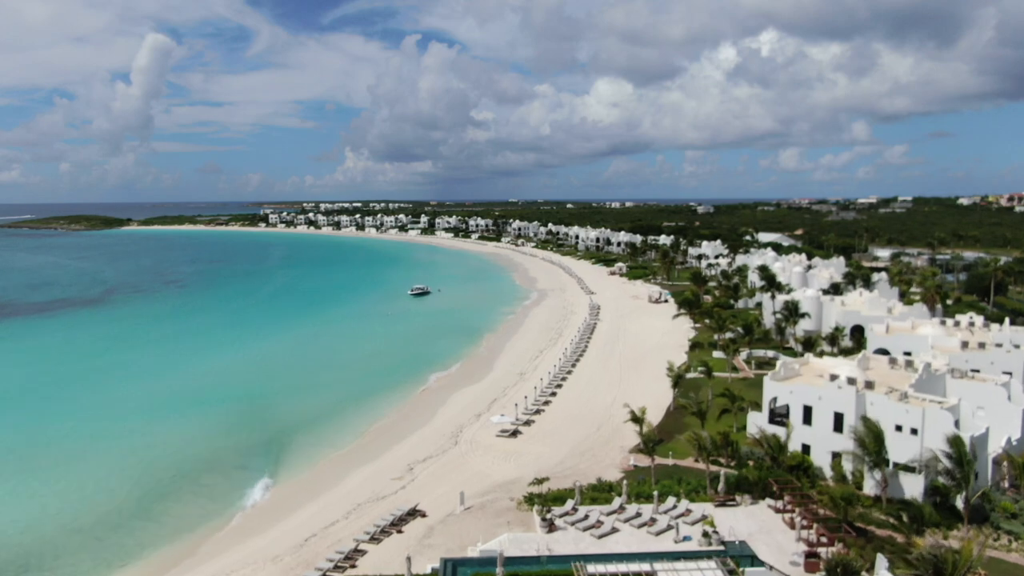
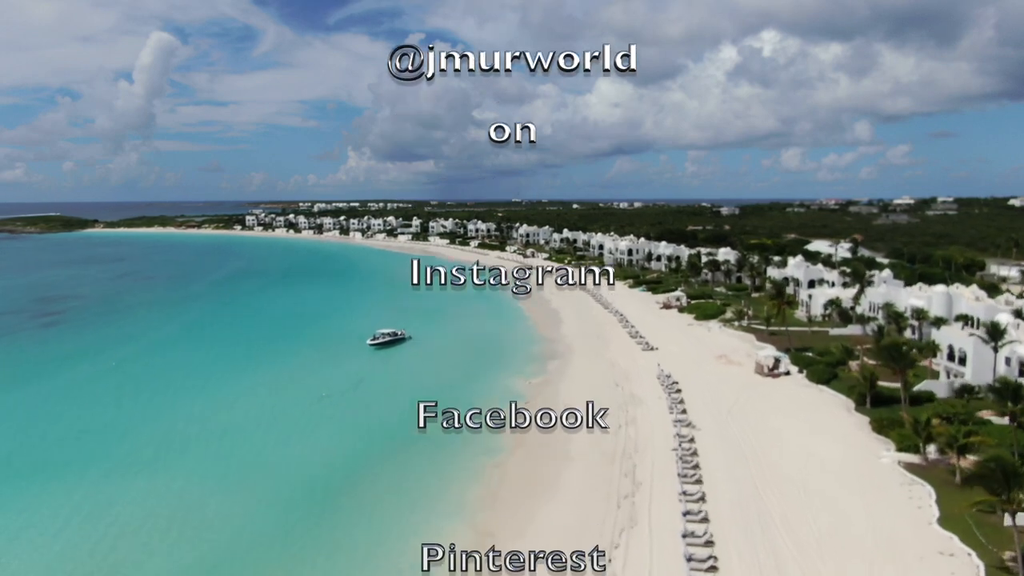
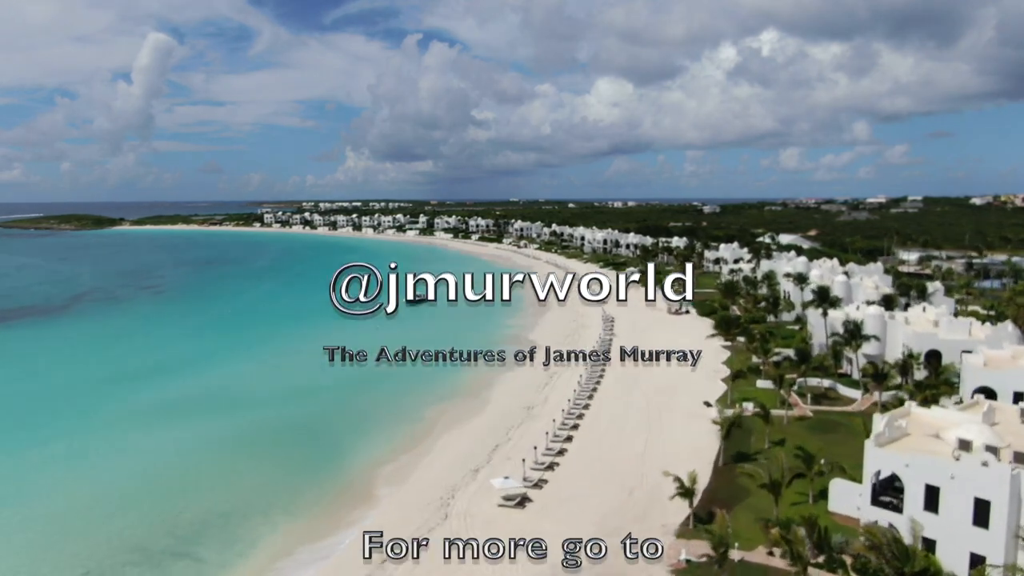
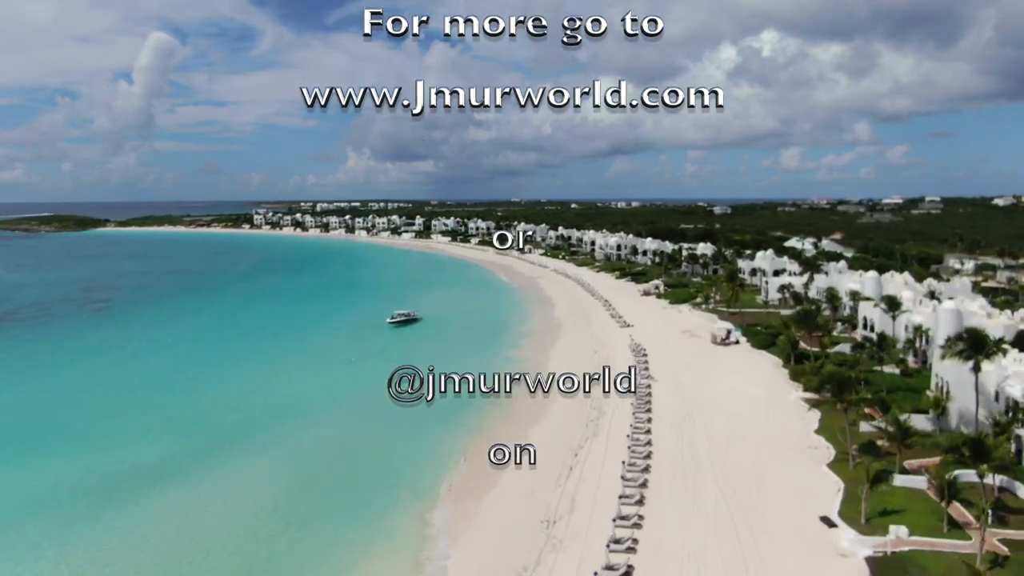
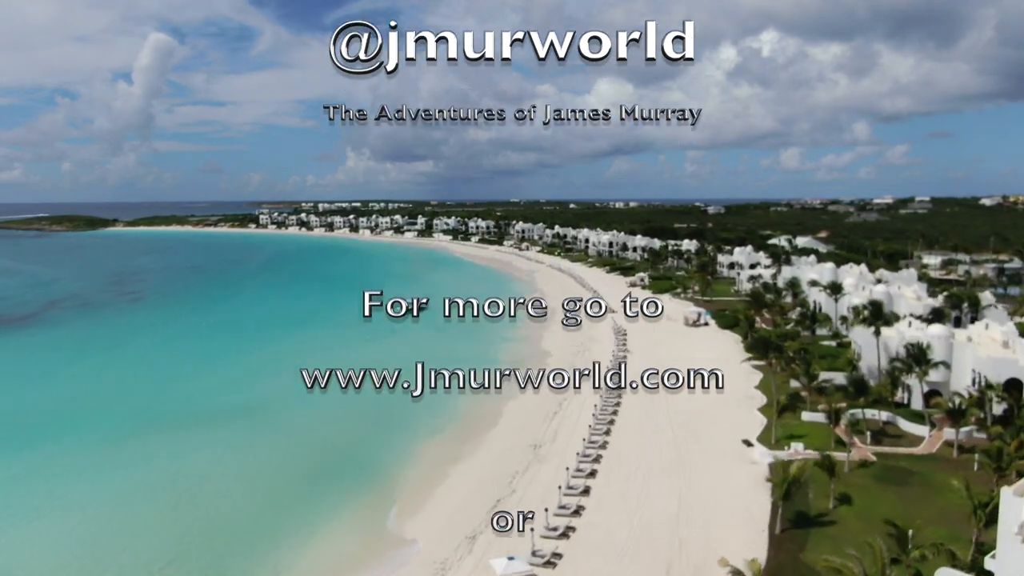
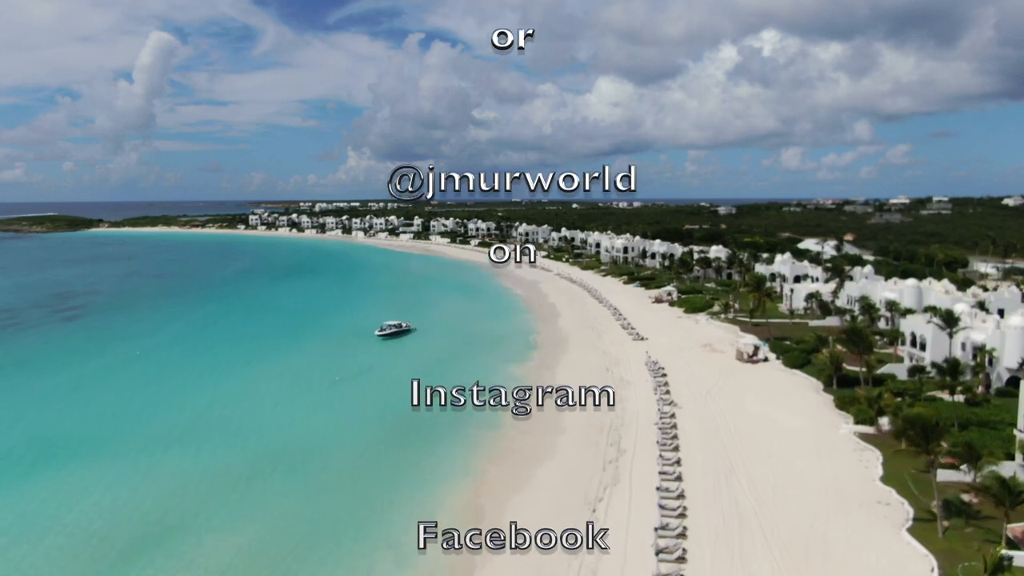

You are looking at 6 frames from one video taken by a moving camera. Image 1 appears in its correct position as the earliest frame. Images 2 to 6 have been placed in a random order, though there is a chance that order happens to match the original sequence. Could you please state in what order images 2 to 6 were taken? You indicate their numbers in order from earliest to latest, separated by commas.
3, 5, 4, 6, 2
